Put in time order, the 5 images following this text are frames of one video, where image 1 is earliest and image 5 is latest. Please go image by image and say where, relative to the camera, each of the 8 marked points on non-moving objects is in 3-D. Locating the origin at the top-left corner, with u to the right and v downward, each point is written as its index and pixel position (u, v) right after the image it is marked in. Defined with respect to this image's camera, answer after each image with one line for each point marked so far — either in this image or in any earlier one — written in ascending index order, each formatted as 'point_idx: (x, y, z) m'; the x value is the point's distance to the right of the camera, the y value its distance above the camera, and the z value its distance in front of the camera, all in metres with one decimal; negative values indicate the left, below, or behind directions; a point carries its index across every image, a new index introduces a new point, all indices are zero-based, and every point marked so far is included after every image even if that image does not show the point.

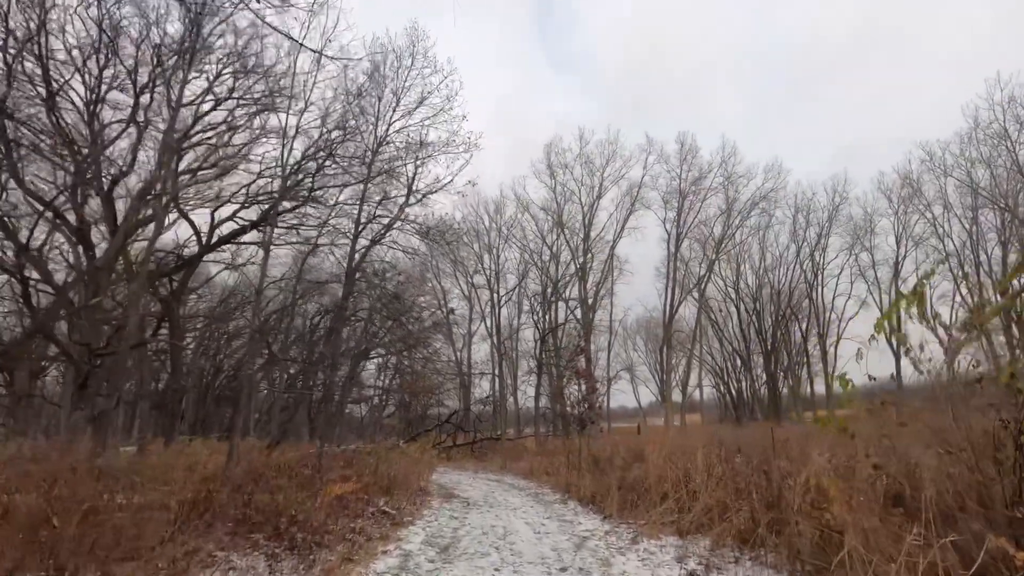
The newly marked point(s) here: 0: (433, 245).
0: (-2.3, +1.2, +18.6) m
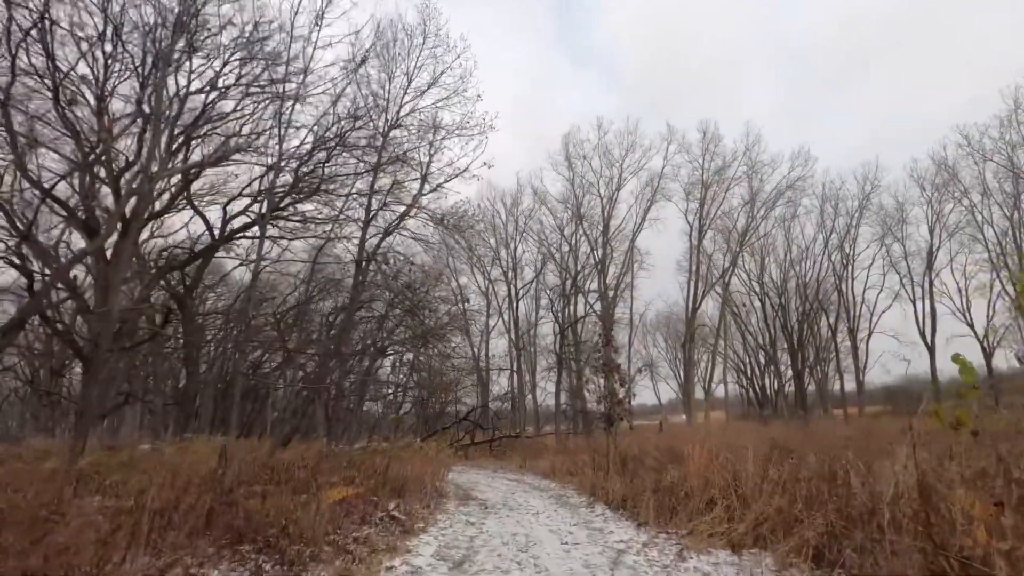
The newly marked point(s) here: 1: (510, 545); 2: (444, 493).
0: (-1.8, +1.4, +17.9) m
1: (0.0, -2.4, +5.9) m
2: (-1.2, -3.6, +11.1) m
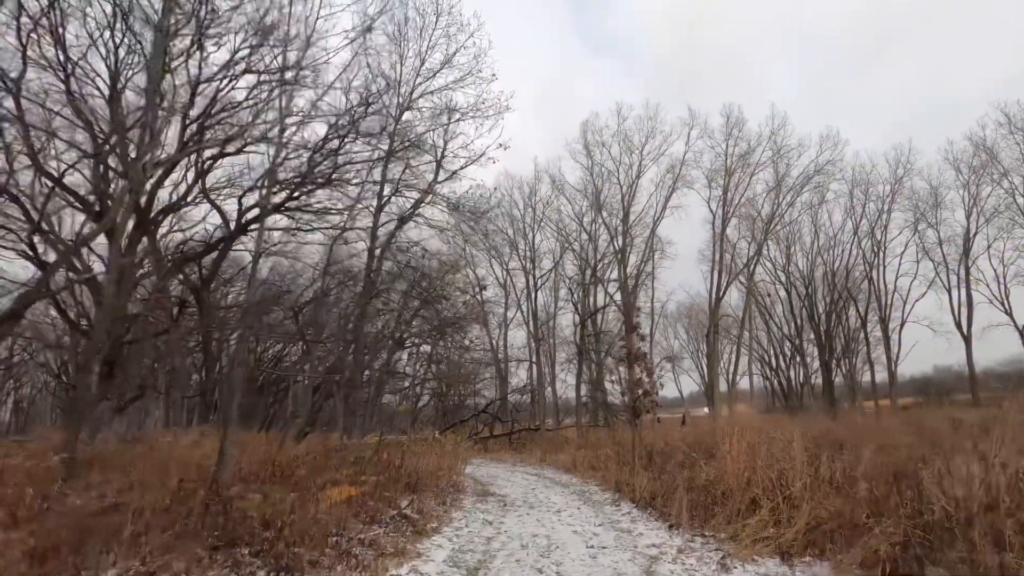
0: (-1.3, +1.7, +17.4) m
1: (+0.2, -2.2, +5.5) m
2: (-0.8, -3.4, +10.7) m
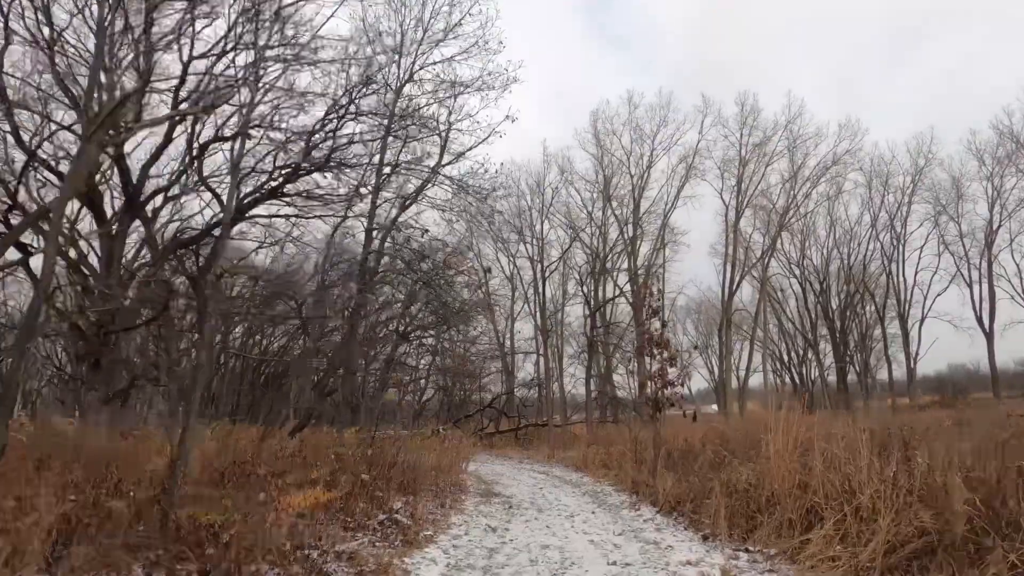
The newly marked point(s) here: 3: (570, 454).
0: (-1.1, +2.0, +16.5) m
1: (+0.2, -2.0, +4.6) m
2: (-0.7, -3.1, +9.9) m
3: (+1.5, -4.2, +16.3) m
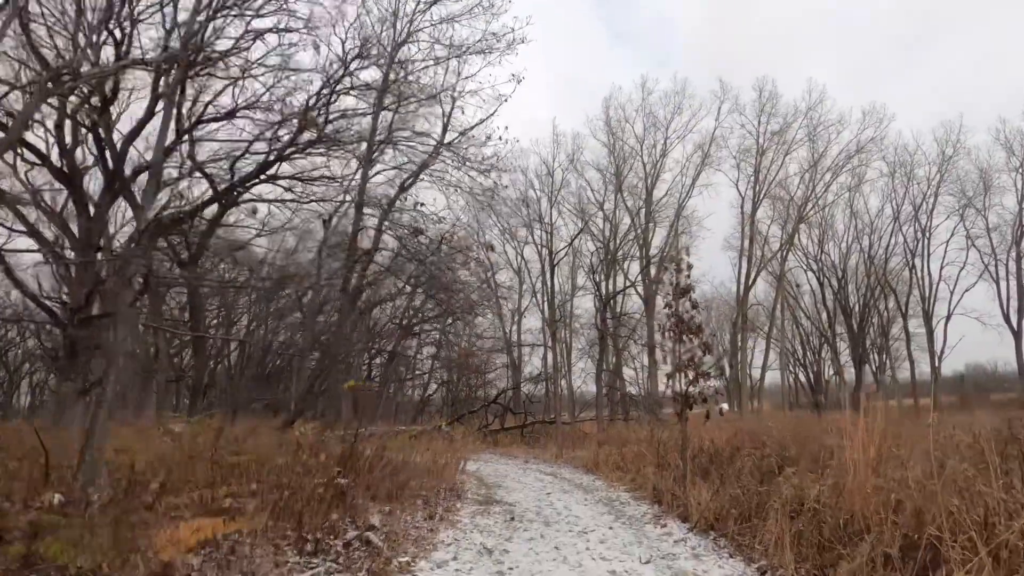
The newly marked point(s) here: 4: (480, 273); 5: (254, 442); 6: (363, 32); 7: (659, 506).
0: (-0.9, +2.3, +15.4) m
1: (+0.2, -1.7, +3.5) m
2: (-0.7, -2.8, +8.8) m
3: (+1.6, -3.9, +15.2) m
4: (-0.9, +0.5, +17.7) m
5: (-3.0, -1.8, +7.5) m
6: (-2.8, +5.0, +12.4) m
7: (+1.6, -2.4, +7.0) m
